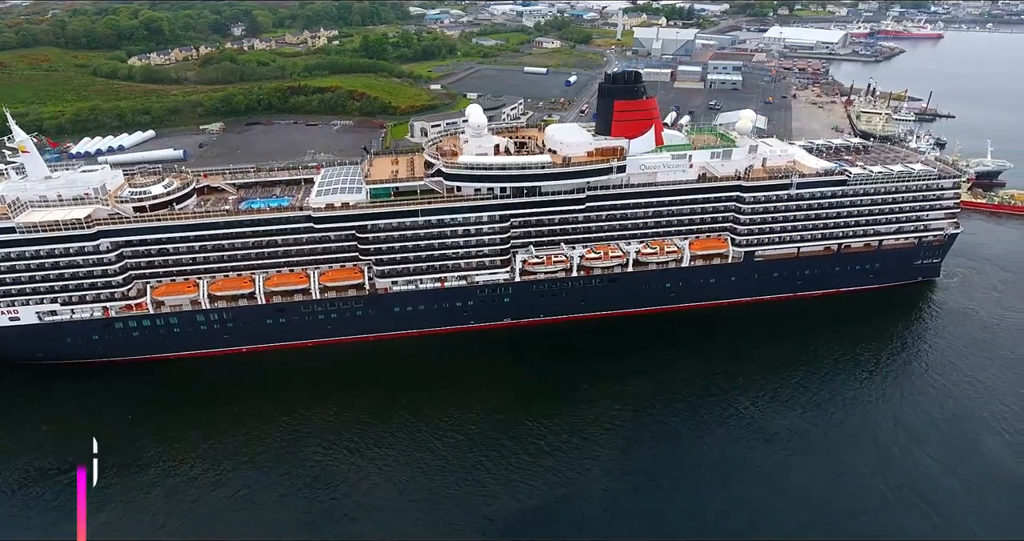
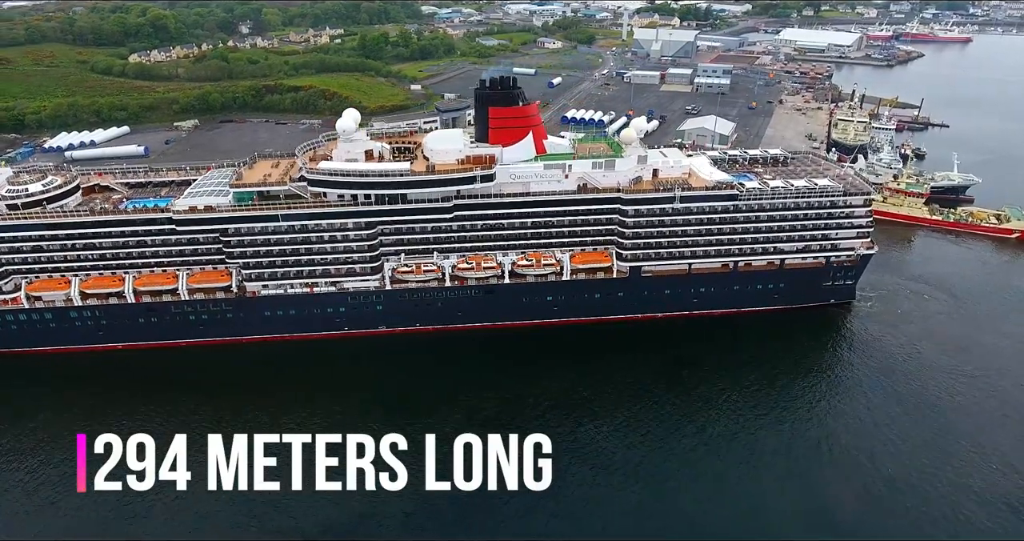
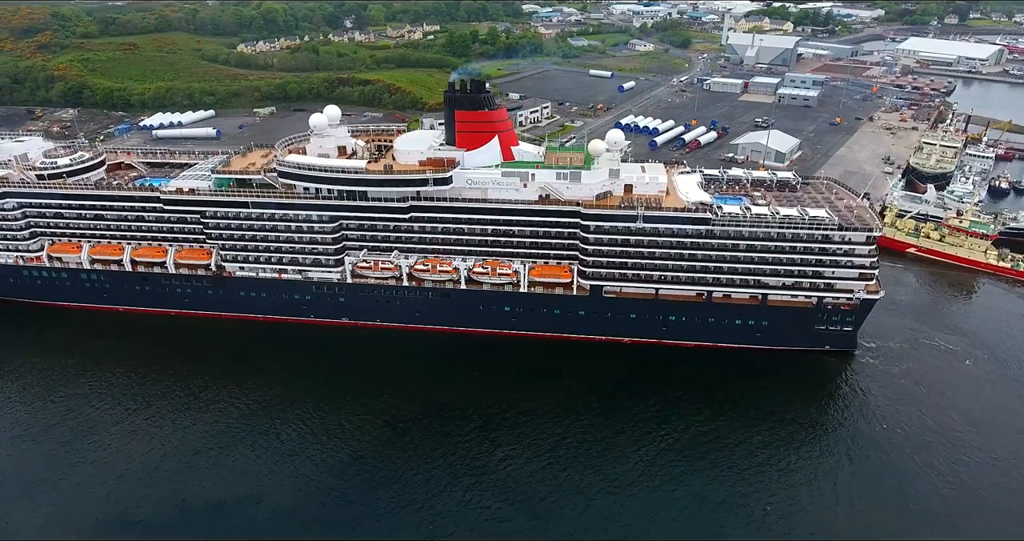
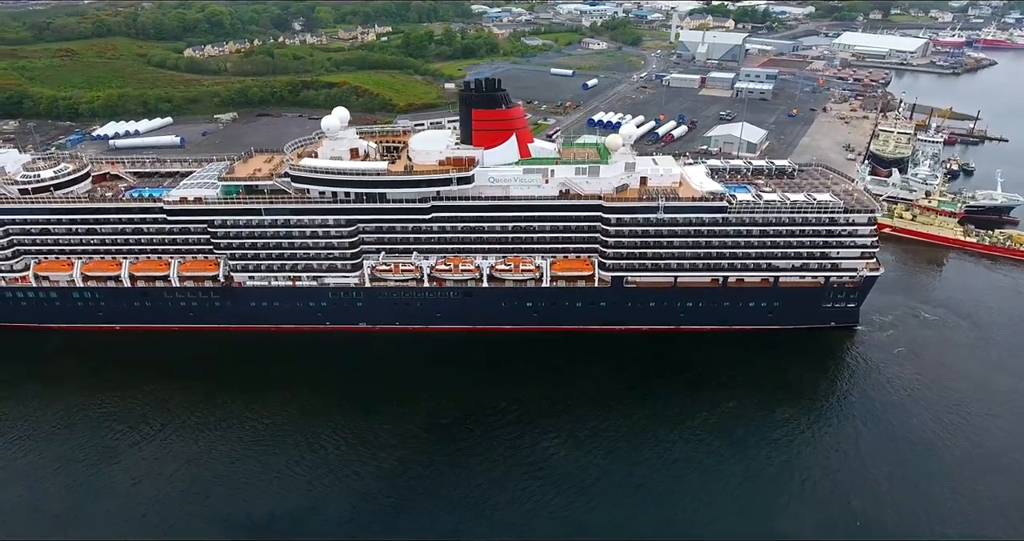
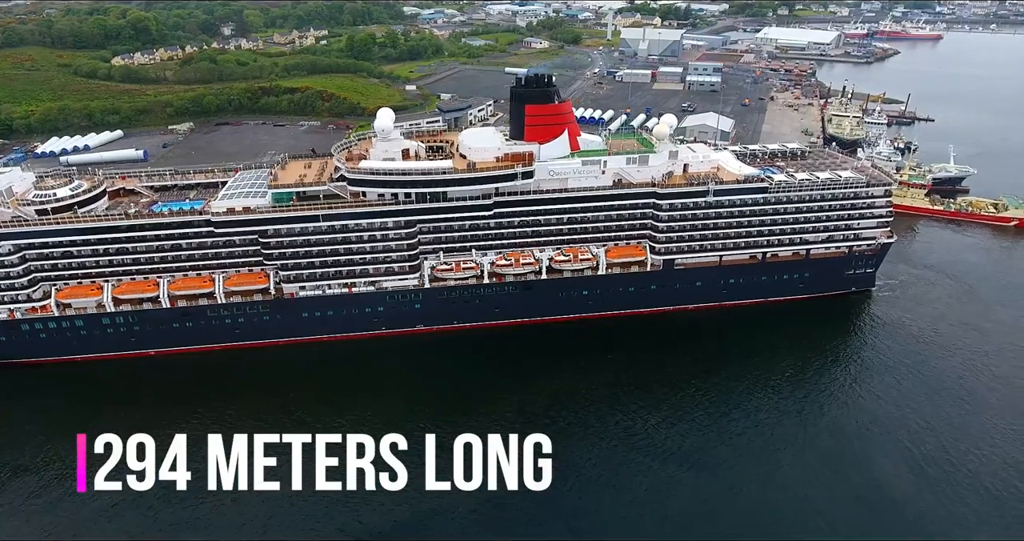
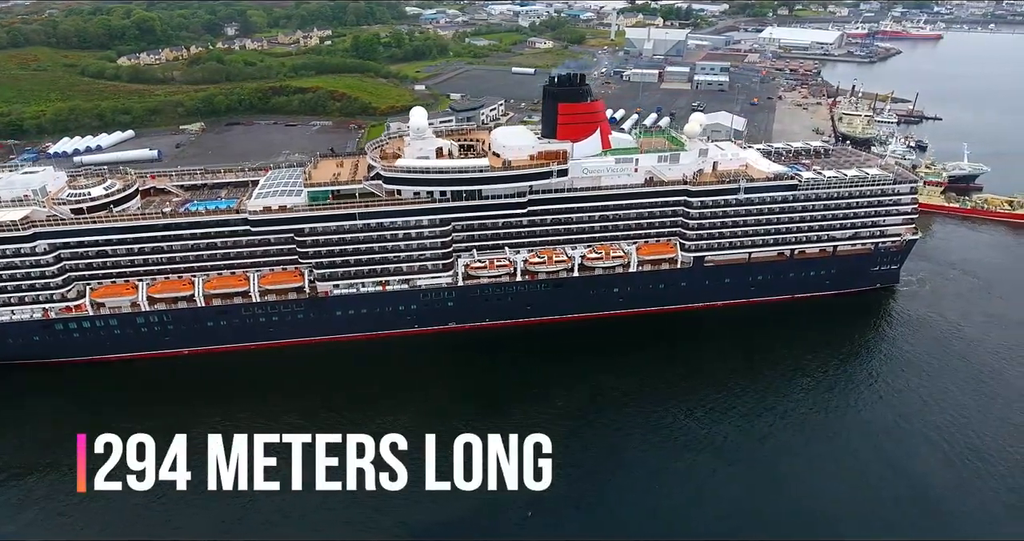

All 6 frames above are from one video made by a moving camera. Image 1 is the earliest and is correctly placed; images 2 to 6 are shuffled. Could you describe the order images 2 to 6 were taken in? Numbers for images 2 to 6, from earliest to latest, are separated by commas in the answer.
6, 5, 2, 4, 3
